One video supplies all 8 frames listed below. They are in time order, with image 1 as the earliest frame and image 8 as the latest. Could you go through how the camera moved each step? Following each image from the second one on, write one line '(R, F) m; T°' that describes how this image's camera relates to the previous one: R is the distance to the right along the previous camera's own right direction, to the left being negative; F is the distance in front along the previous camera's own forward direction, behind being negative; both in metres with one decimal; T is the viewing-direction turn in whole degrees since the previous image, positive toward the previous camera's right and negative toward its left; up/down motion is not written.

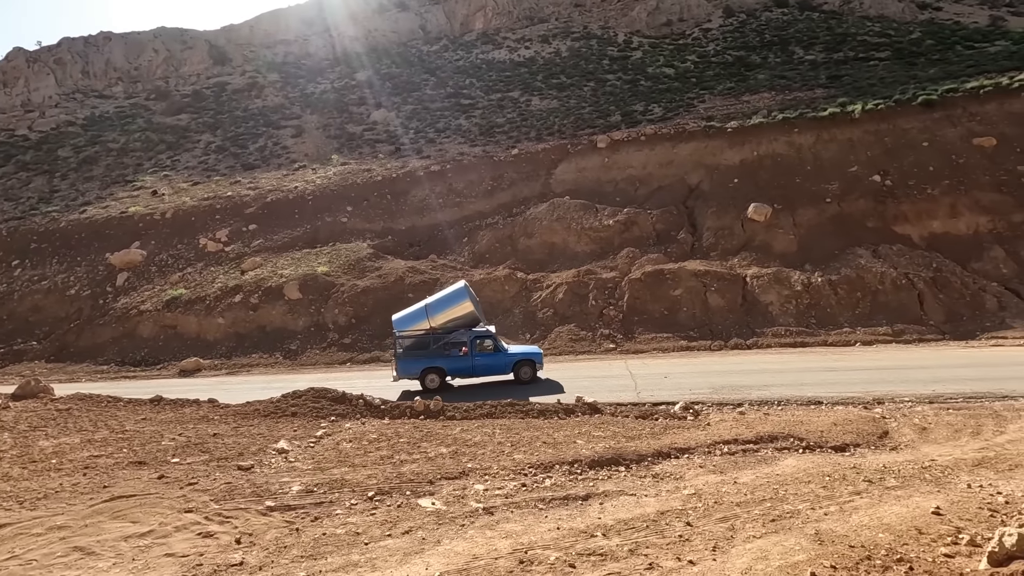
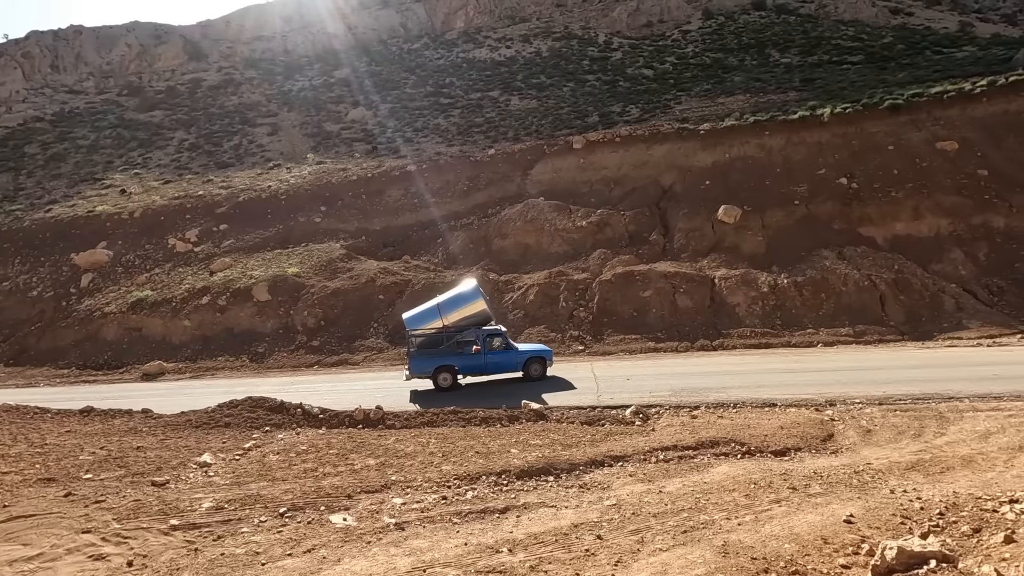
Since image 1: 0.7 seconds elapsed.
(+0.5, 0.0) m; +2°
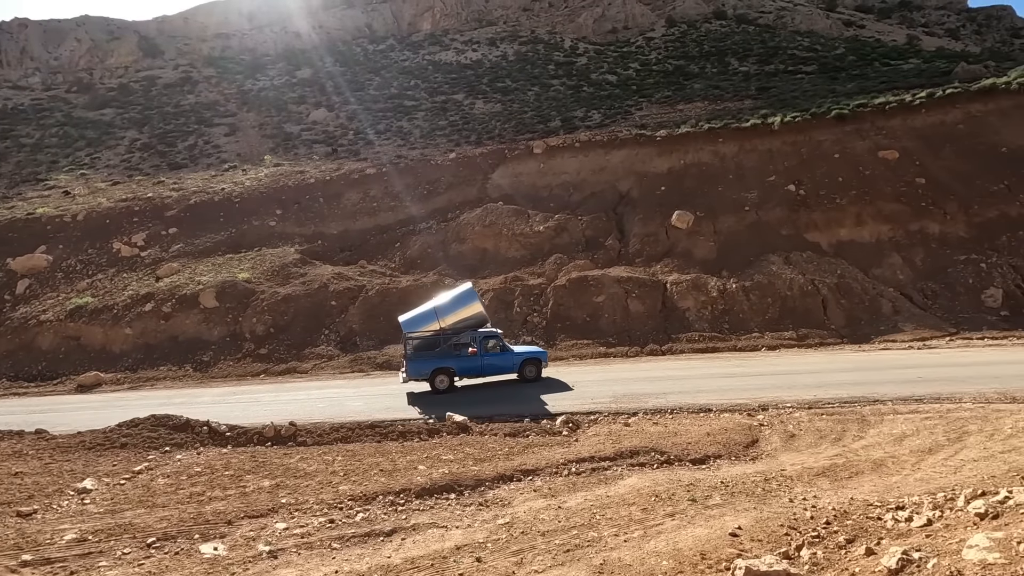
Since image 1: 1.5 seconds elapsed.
(+0.6, 0.0) m; +3°
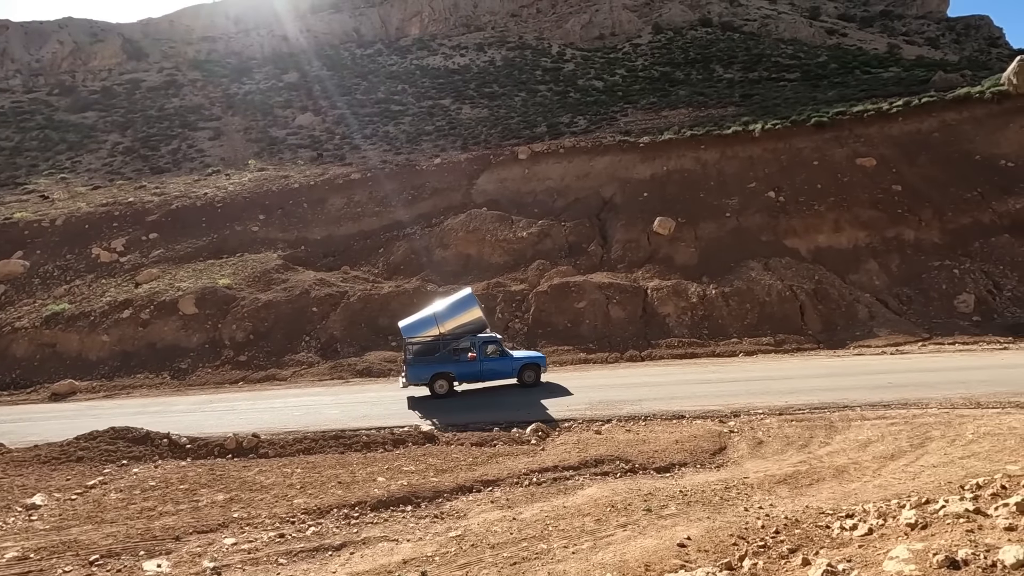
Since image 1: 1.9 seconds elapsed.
(+0.3, 0.0) m; +1°
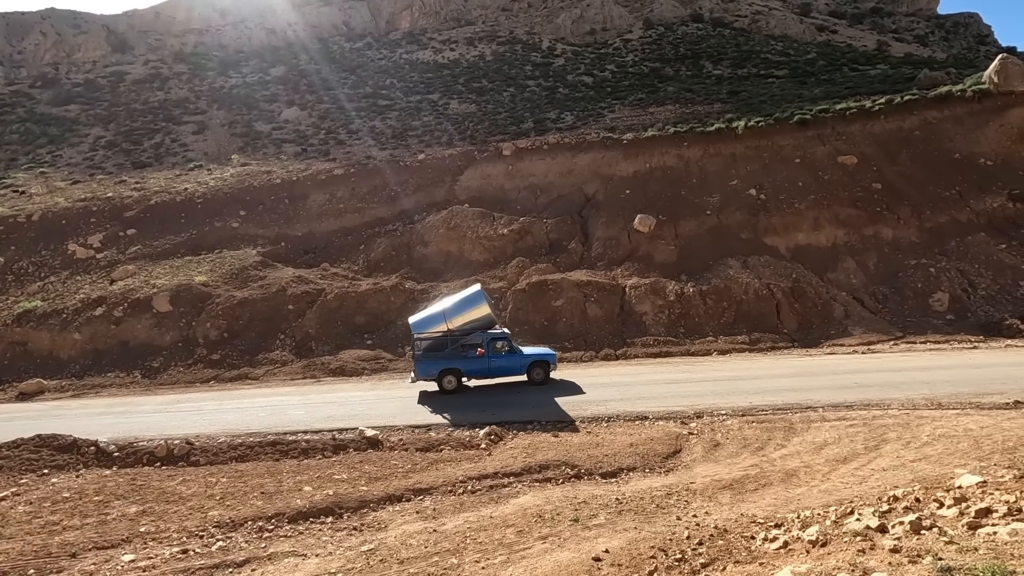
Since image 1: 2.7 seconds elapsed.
(+0.6, +0.1) m; +1°
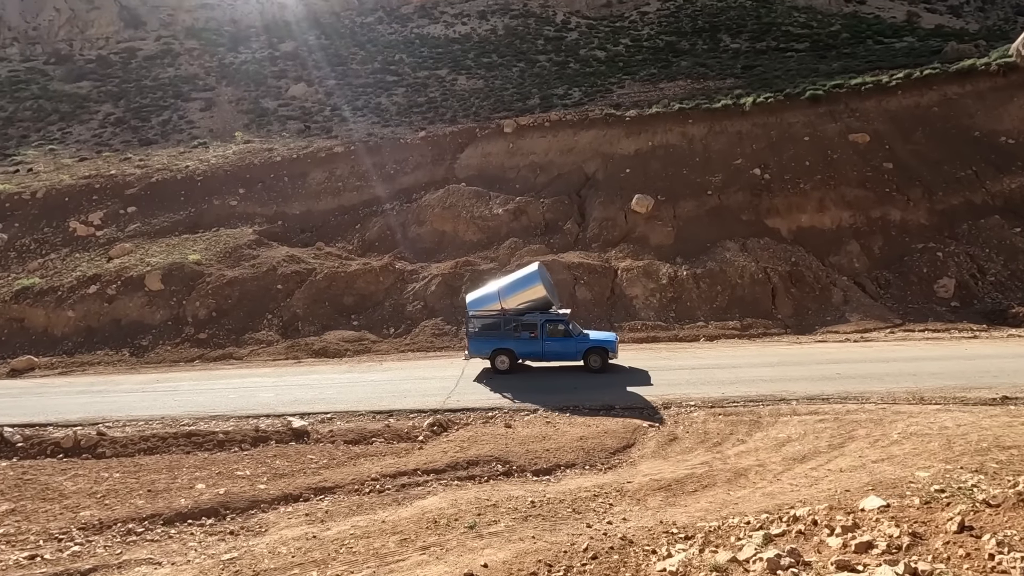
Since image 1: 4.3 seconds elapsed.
(+1.0, +0.4) m; -2°
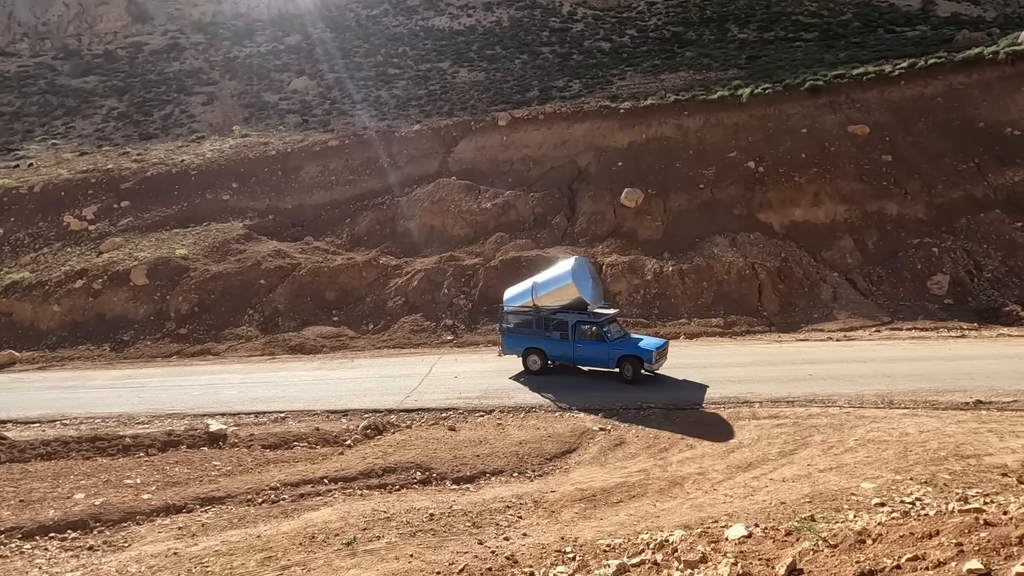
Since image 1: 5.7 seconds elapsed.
(+1.0, +0.3) m; -1°
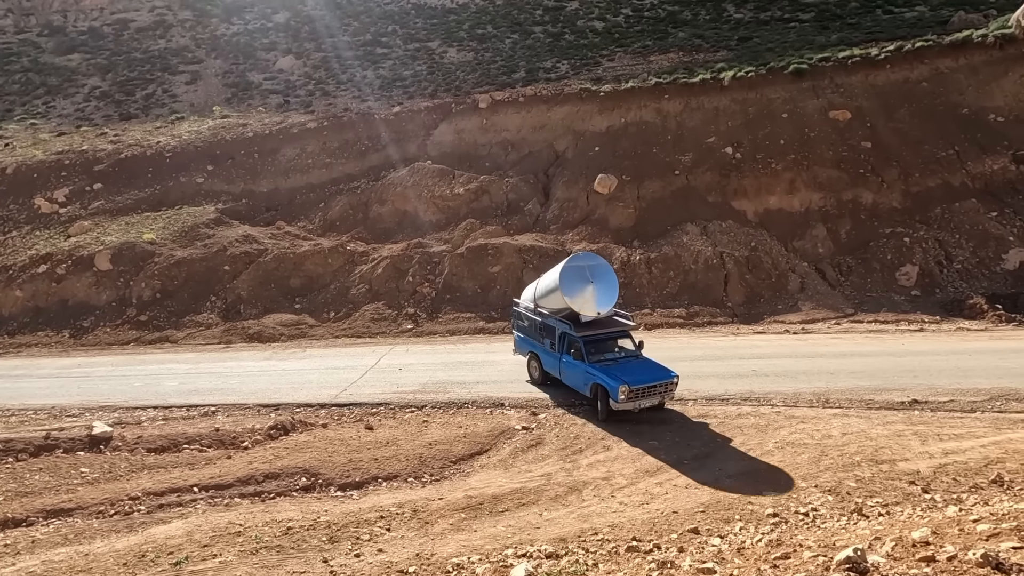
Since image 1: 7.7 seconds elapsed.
(+1.2, +0.3) m; 0°
